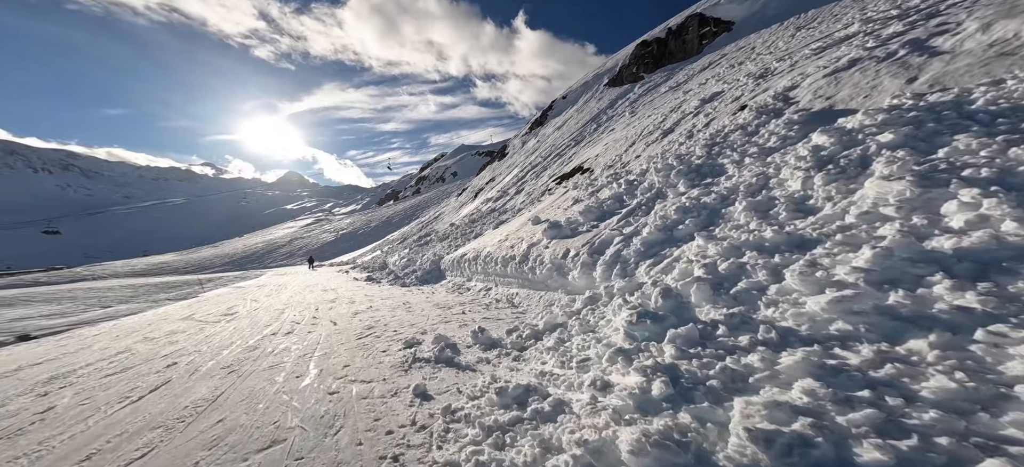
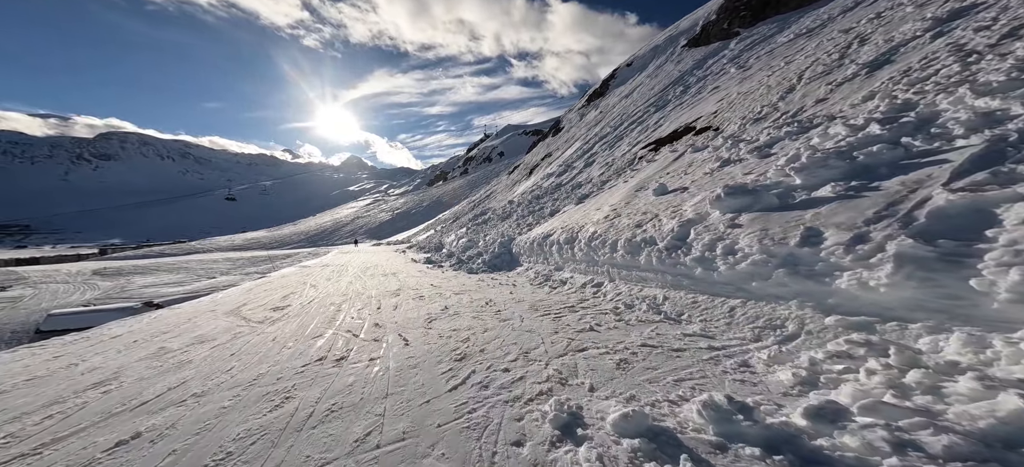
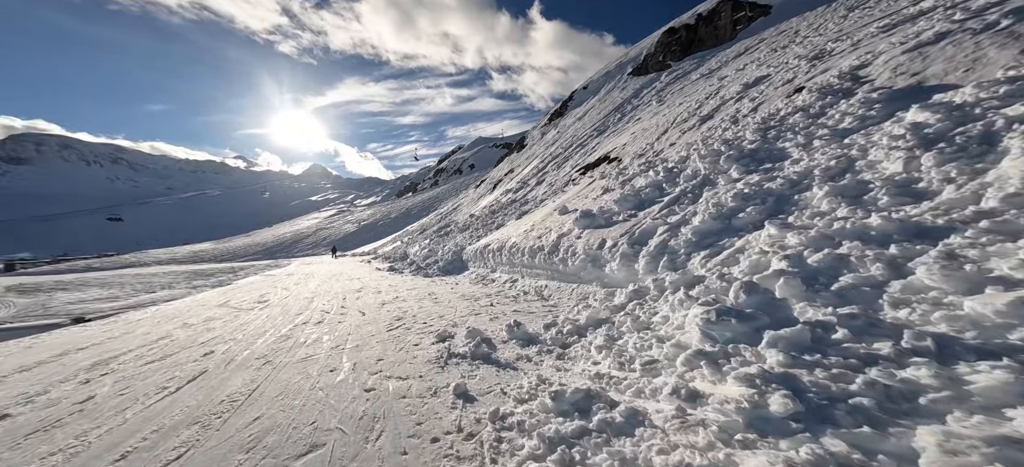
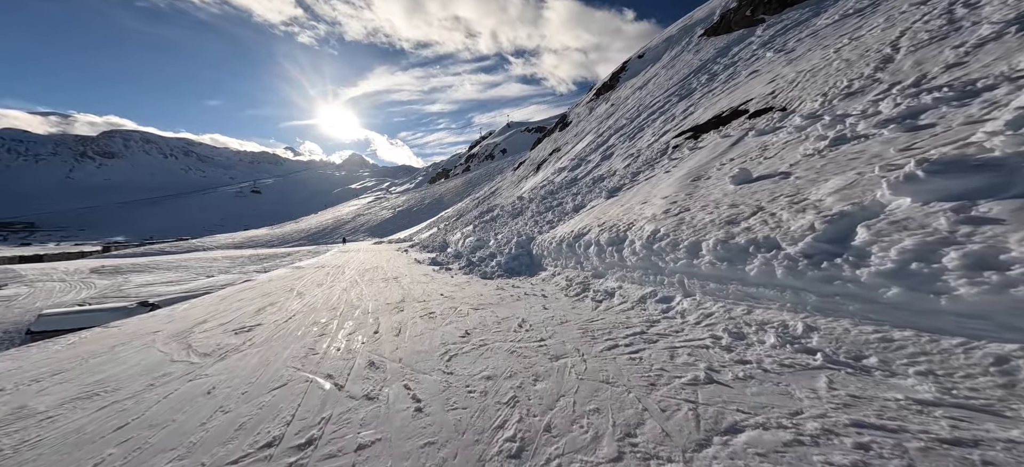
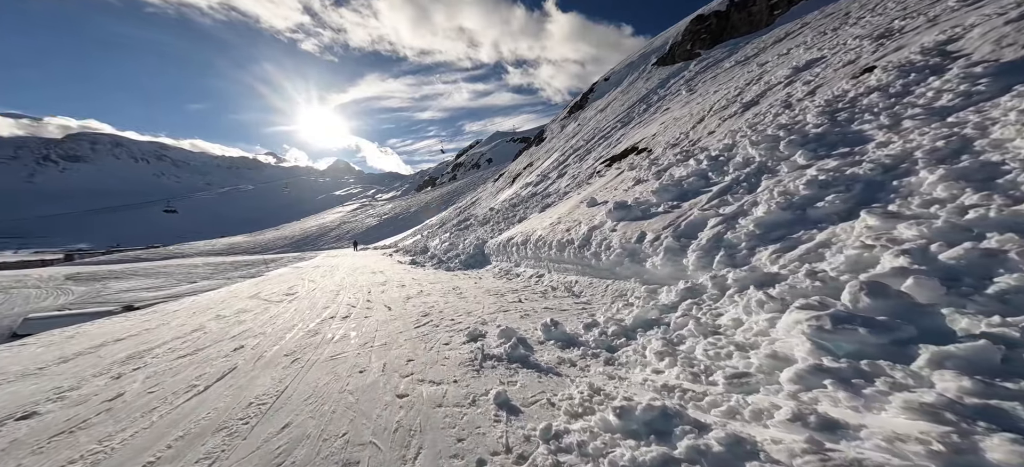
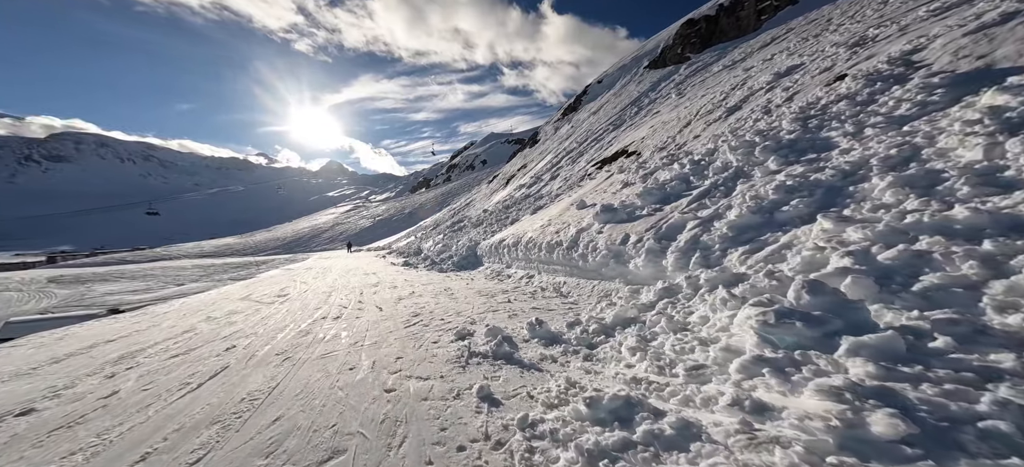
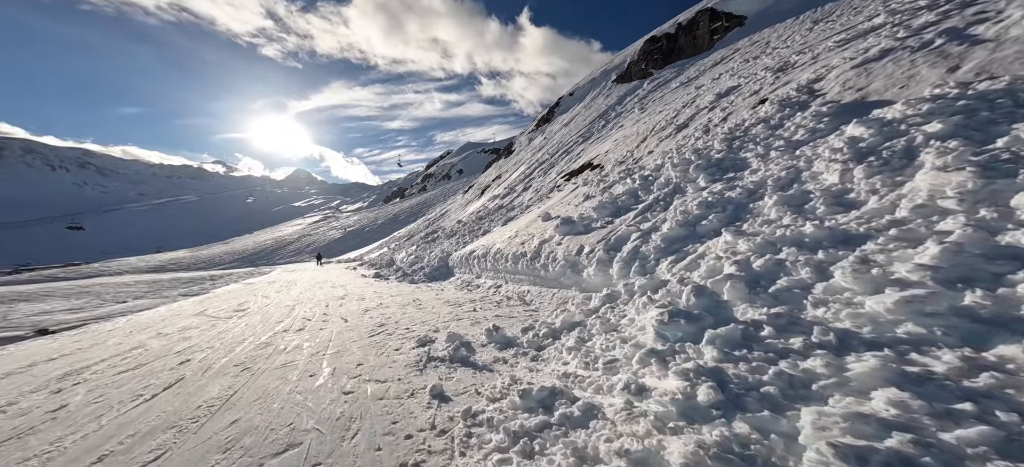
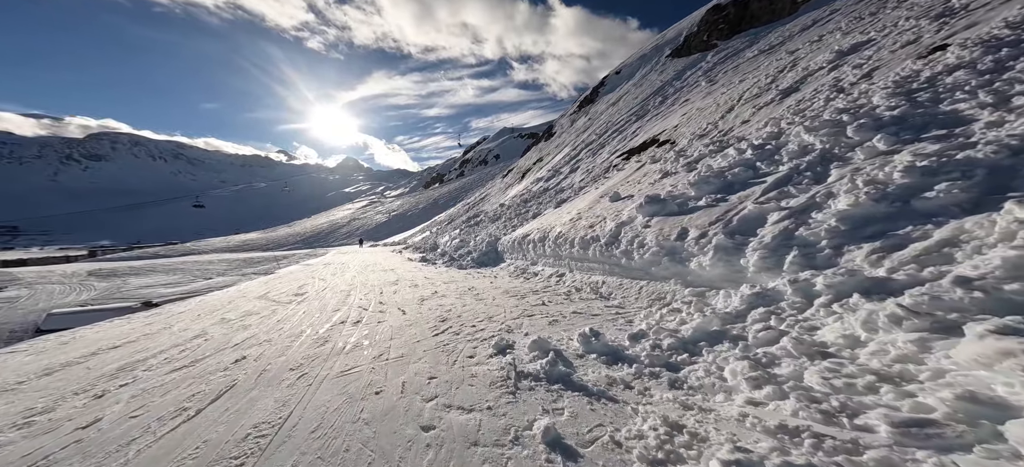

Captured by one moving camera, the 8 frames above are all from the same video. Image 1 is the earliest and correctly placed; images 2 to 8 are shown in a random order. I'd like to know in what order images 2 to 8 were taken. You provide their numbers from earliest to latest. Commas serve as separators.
7, 3, 6, 5, 8, 2, 4
